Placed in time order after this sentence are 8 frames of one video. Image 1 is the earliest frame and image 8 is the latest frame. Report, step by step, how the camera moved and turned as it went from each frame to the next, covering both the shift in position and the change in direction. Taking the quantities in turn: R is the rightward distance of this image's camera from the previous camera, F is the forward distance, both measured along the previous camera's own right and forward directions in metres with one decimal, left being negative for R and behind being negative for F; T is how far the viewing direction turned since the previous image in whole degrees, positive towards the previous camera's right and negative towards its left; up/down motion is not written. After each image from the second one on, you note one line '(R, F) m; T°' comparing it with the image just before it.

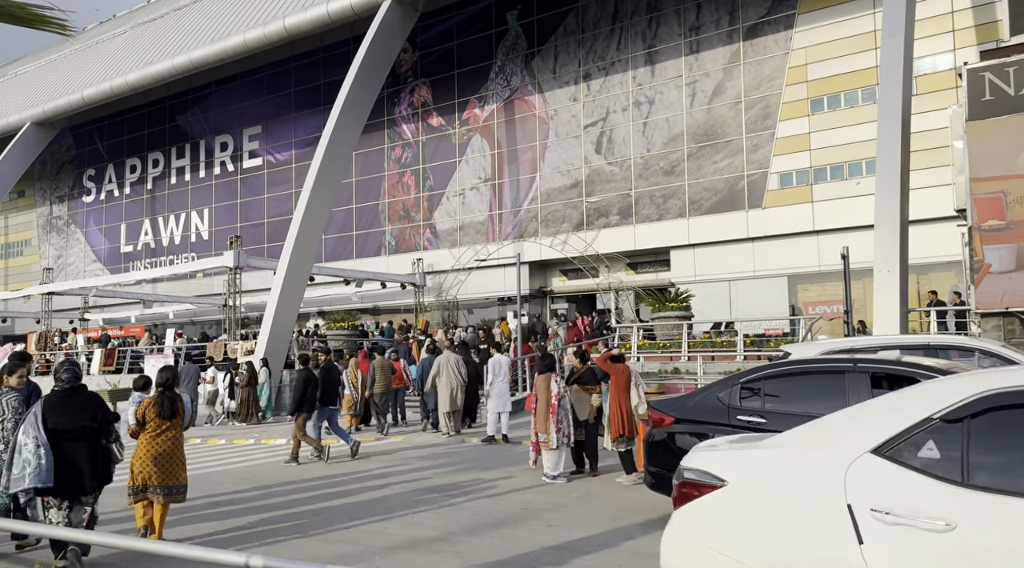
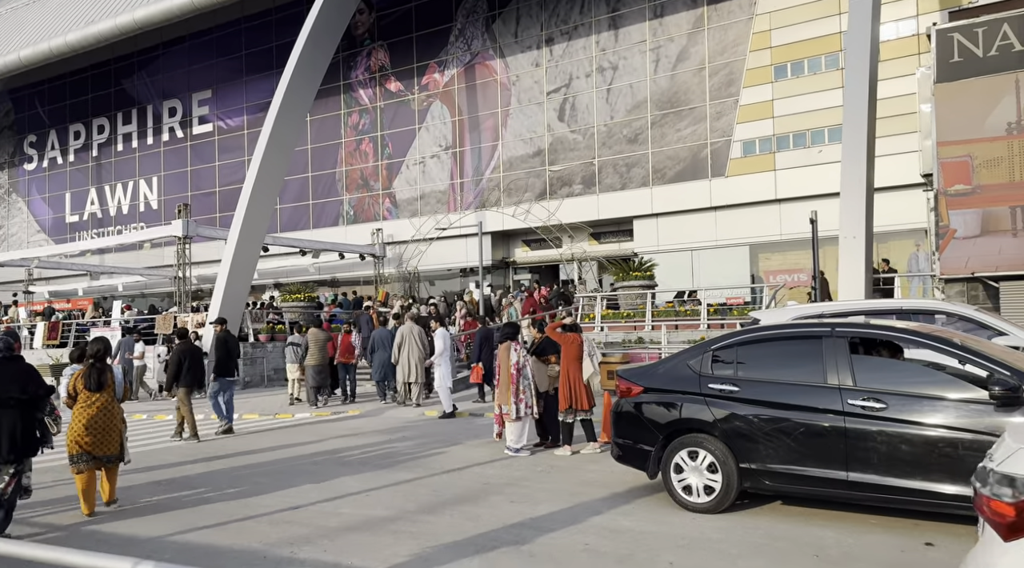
(0.0, +0.5) m; +3°
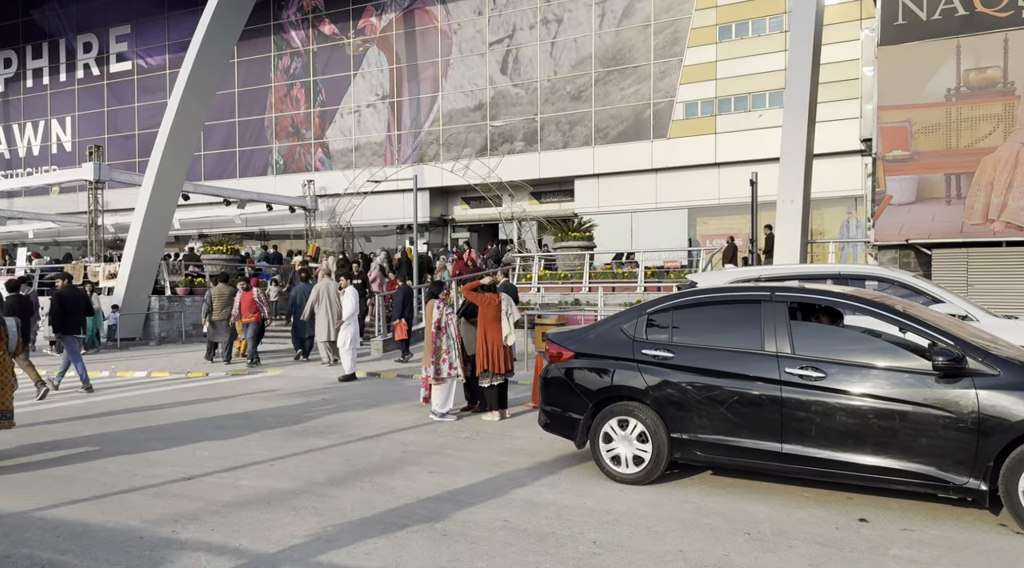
(+0.1, +0.5) m; +5°
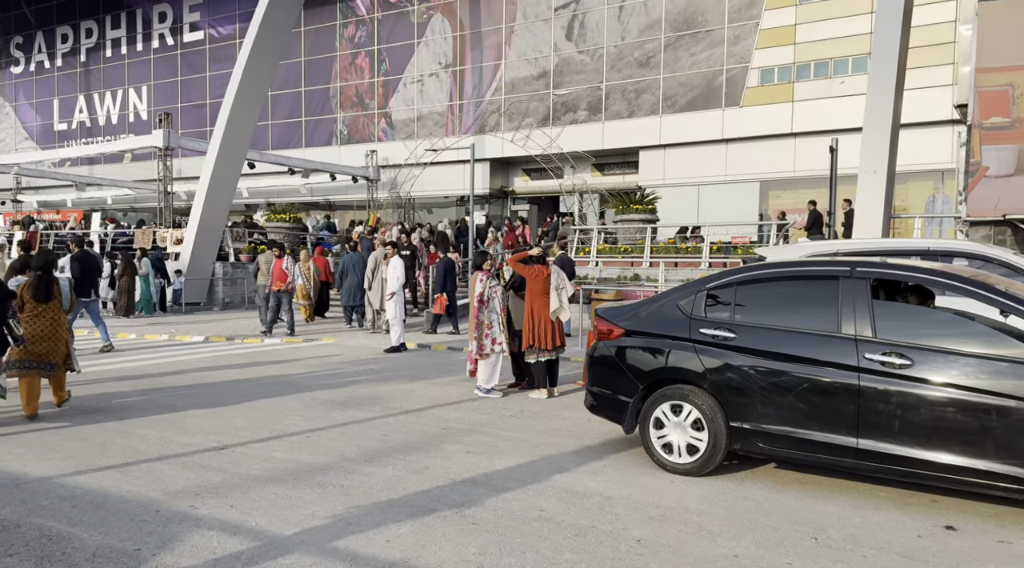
(+0.1, +0.5) m; -5°
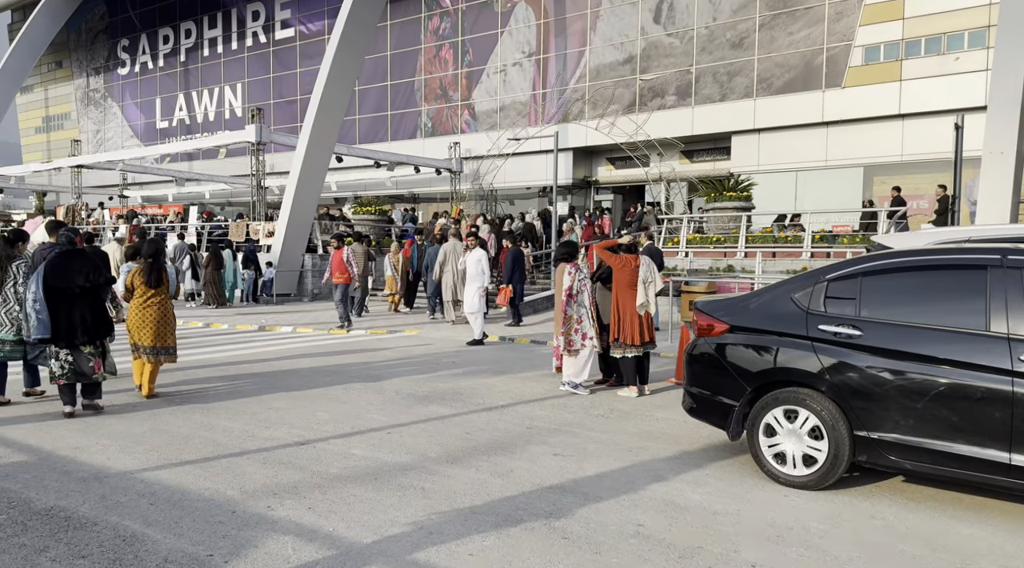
(-0.1, +0.4) m; -6°
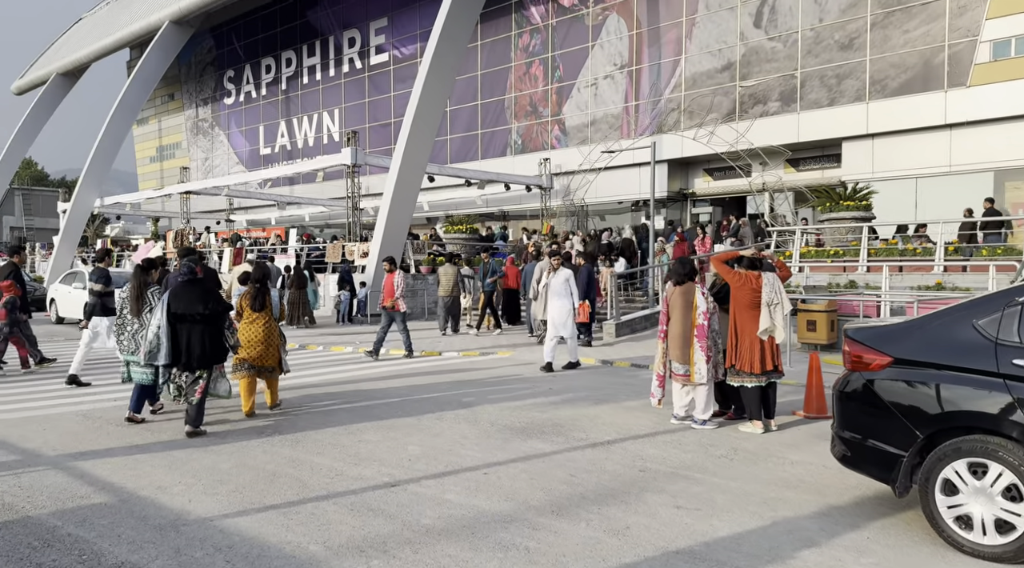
(-0.1, +0.6) m; -7°
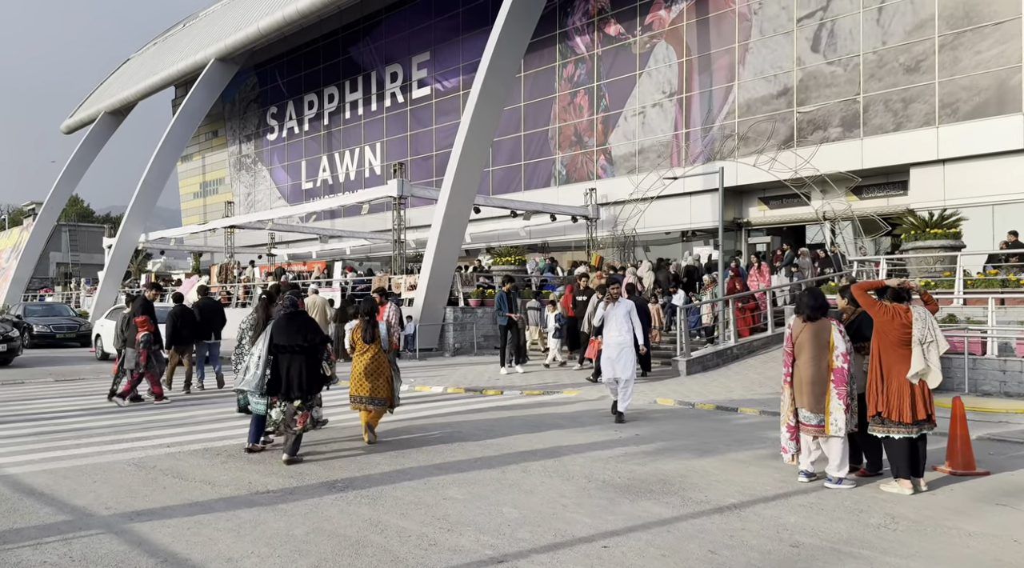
(-0.5, +0.7) m; -2°
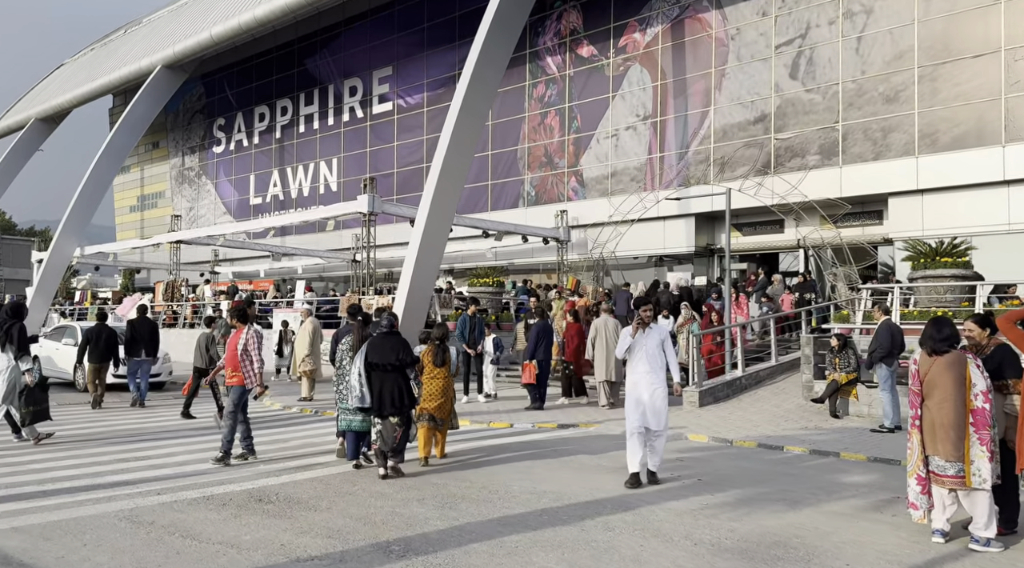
(-1.1, +0.9) m; +5°
